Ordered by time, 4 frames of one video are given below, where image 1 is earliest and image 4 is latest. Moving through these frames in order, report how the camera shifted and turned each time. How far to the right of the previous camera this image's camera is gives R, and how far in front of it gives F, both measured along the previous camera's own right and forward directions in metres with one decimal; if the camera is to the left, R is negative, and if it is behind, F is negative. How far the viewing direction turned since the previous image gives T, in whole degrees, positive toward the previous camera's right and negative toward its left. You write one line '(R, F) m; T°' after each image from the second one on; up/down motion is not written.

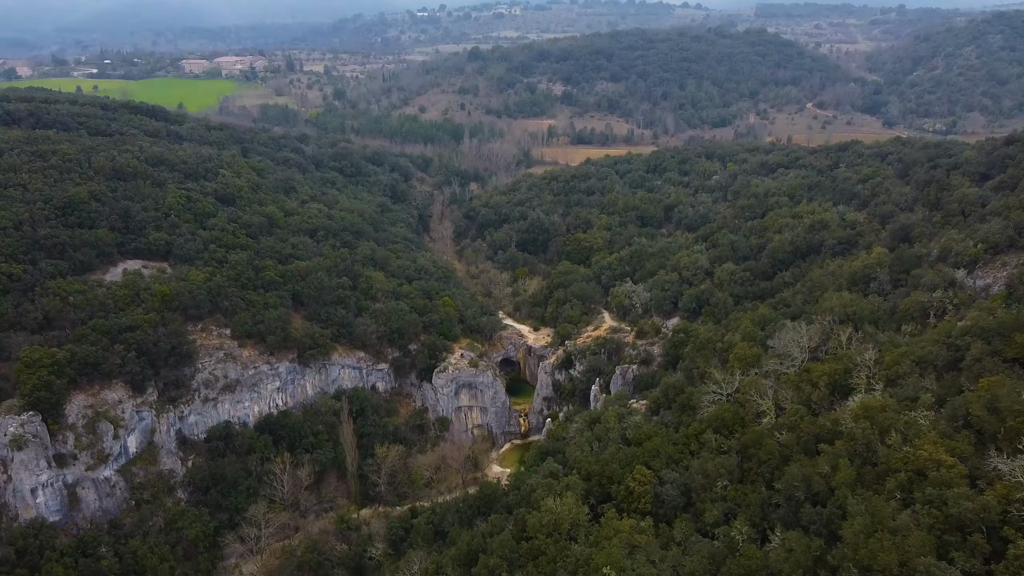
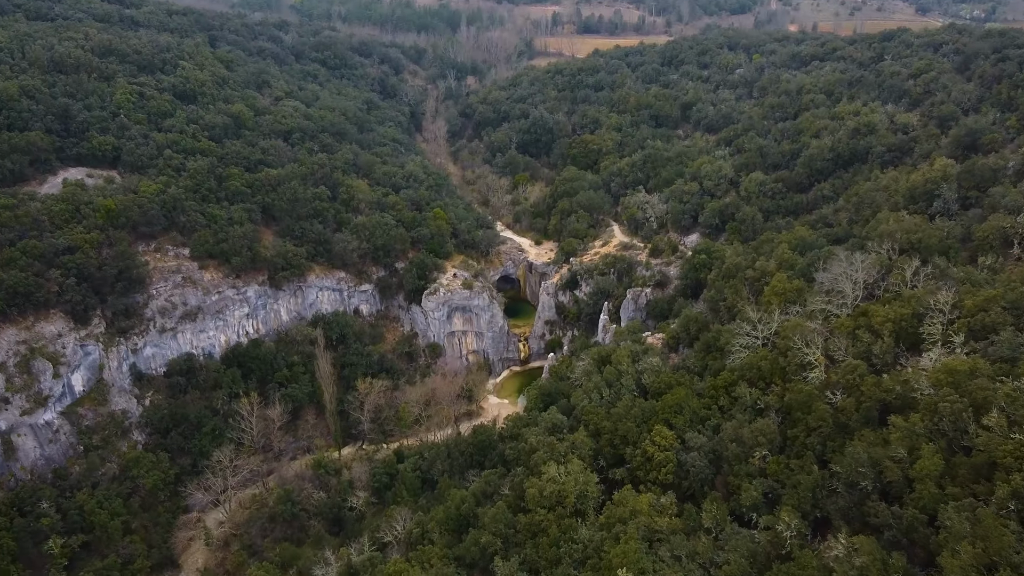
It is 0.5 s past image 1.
(+0.3, +9.0) m; 0°
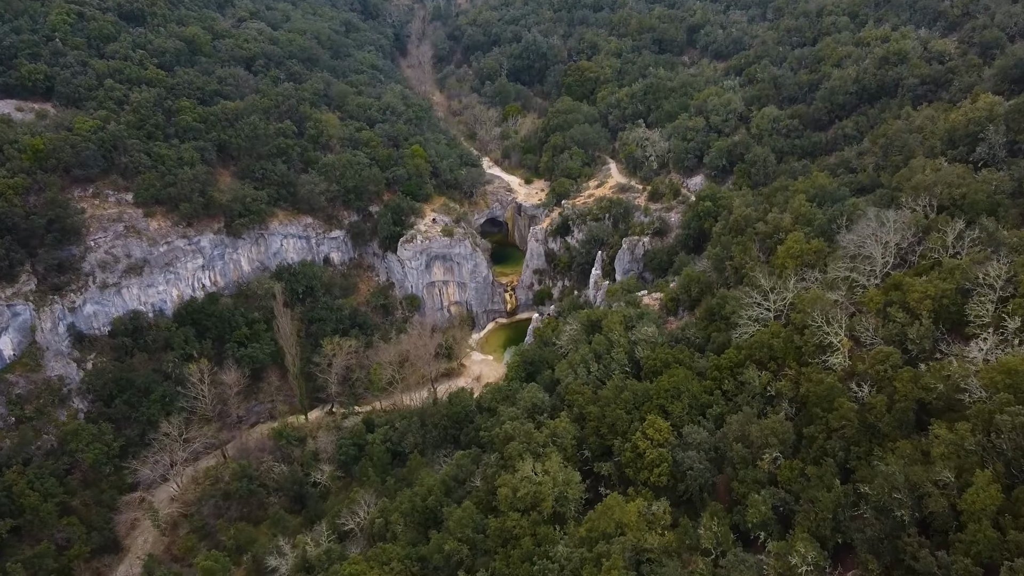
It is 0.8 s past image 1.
(+1.4, +6.4) m; 0°
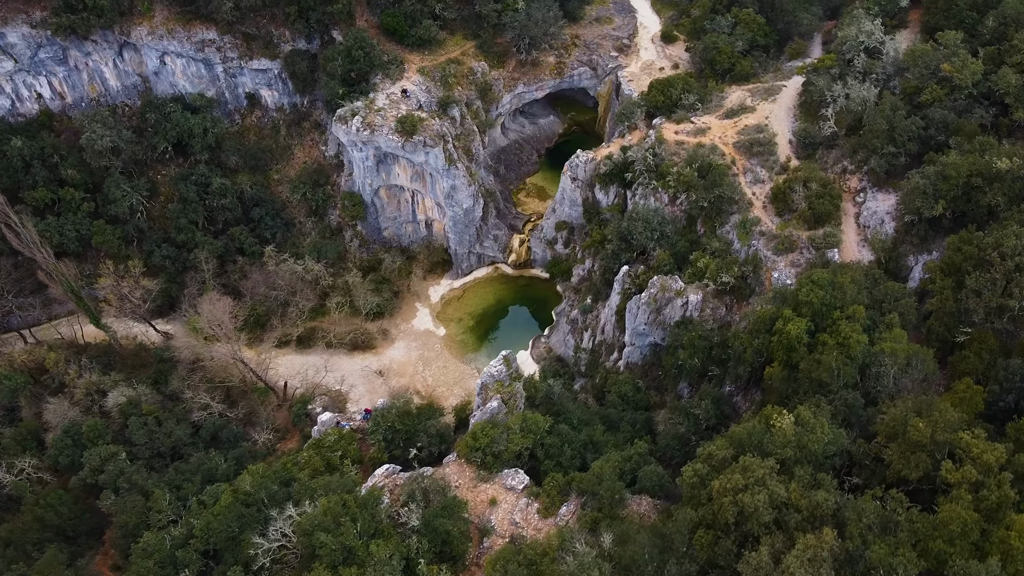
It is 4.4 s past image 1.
(+13.3, +33.2) m; -19°
